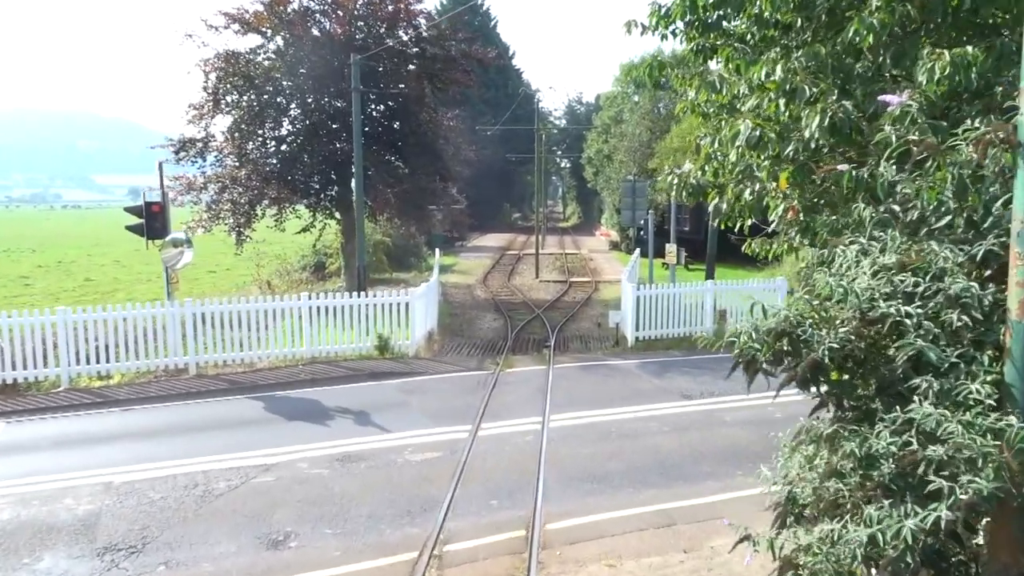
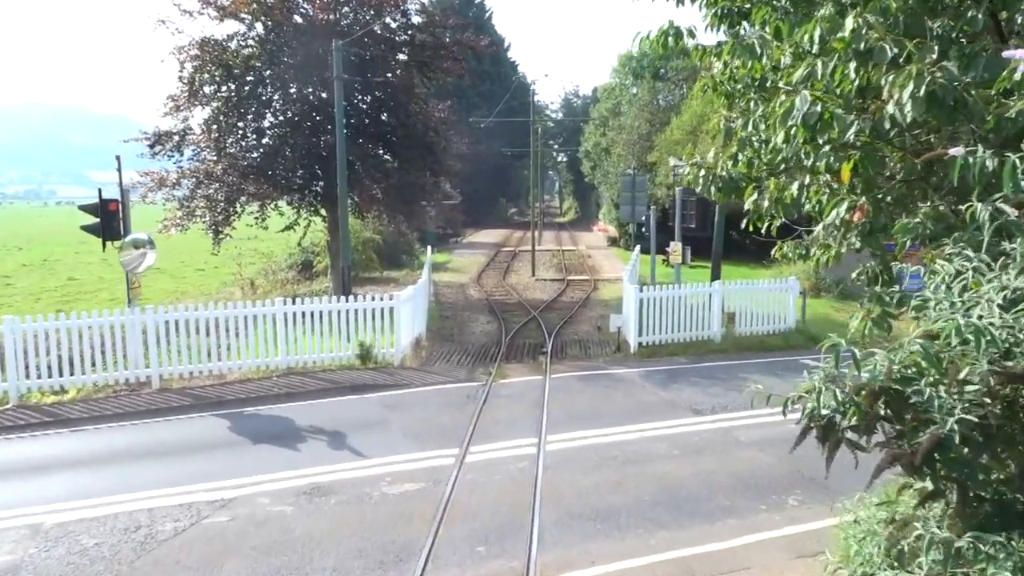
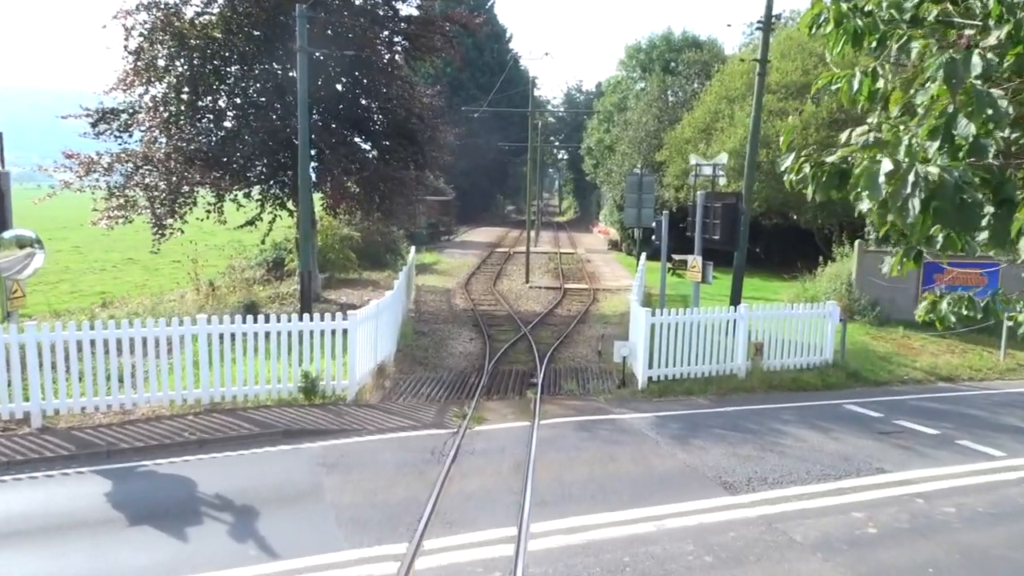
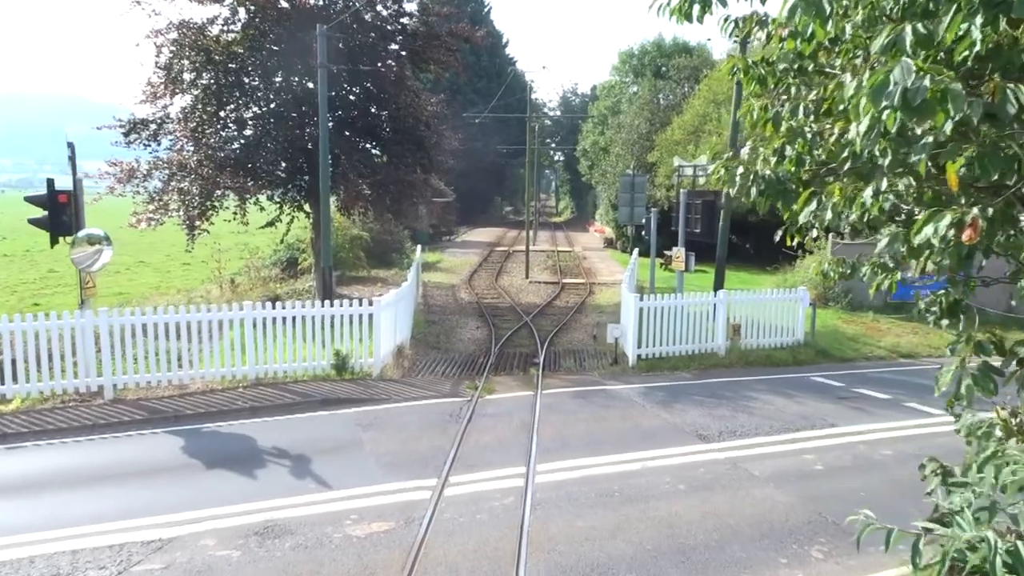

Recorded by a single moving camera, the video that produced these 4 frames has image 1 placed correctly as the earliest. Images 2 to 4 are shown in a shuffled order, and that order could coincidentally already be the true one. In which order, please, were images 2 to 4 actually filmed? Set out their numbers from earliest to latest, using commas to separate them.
2, 4, 3
